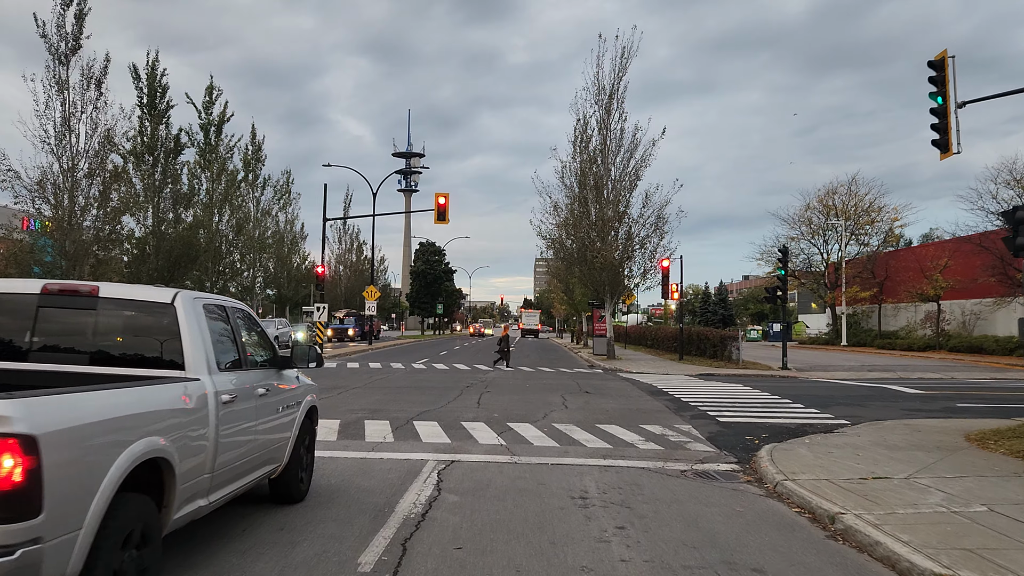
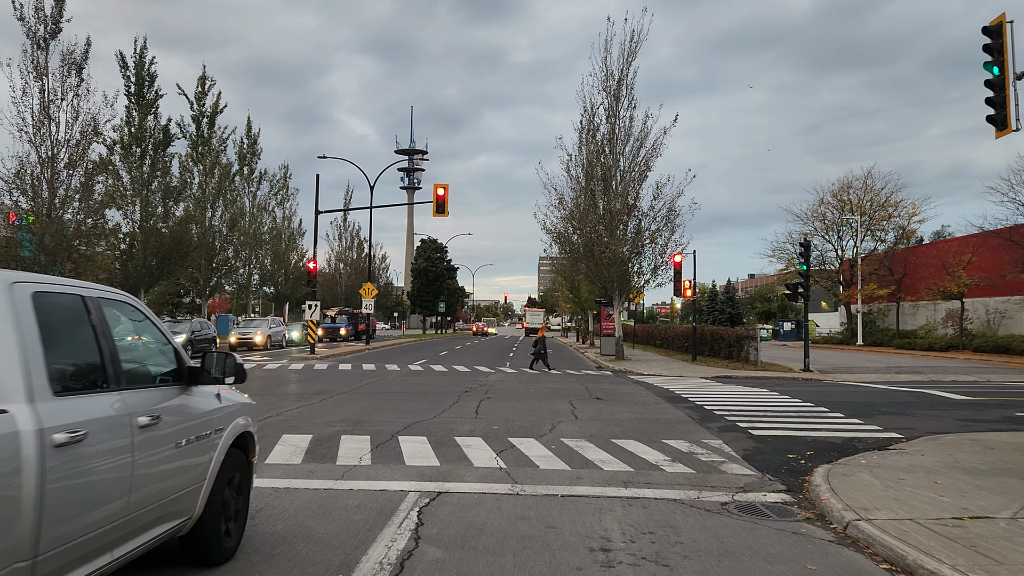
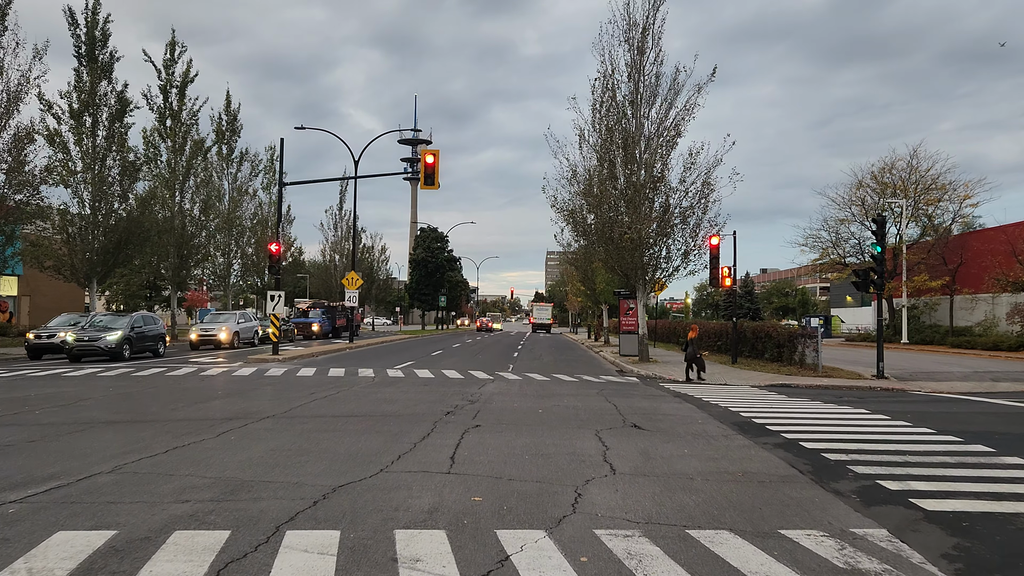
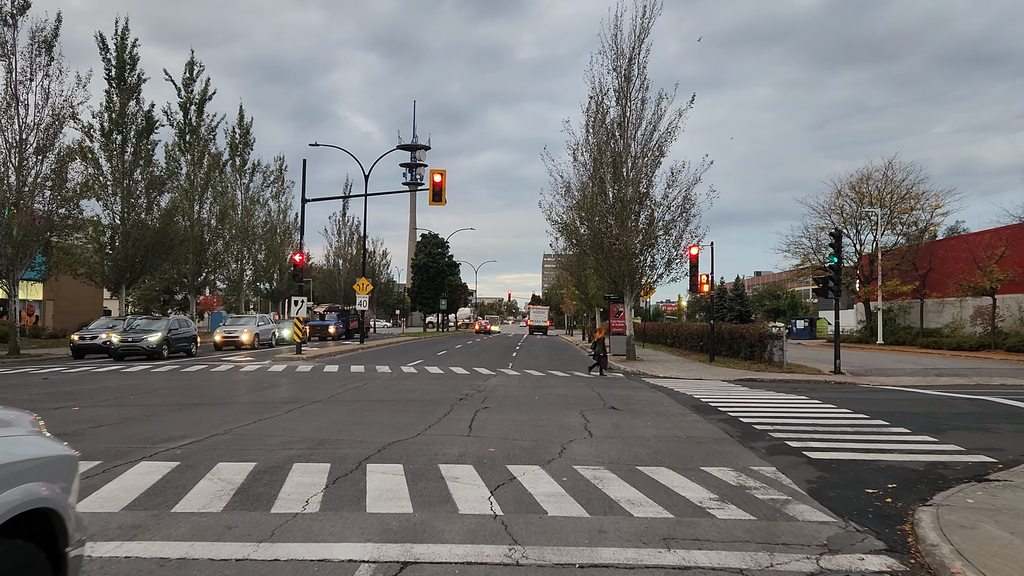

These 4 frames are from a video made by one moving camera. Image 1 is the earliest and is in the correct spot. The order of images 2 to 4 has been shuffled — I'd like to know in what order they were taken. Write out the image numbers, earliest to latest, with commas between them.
2, 4, 3
